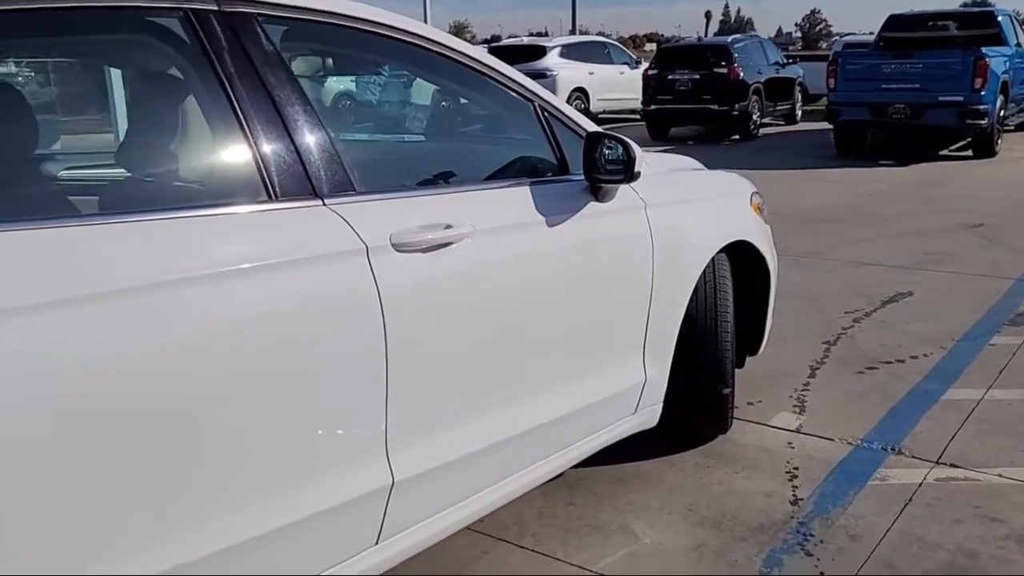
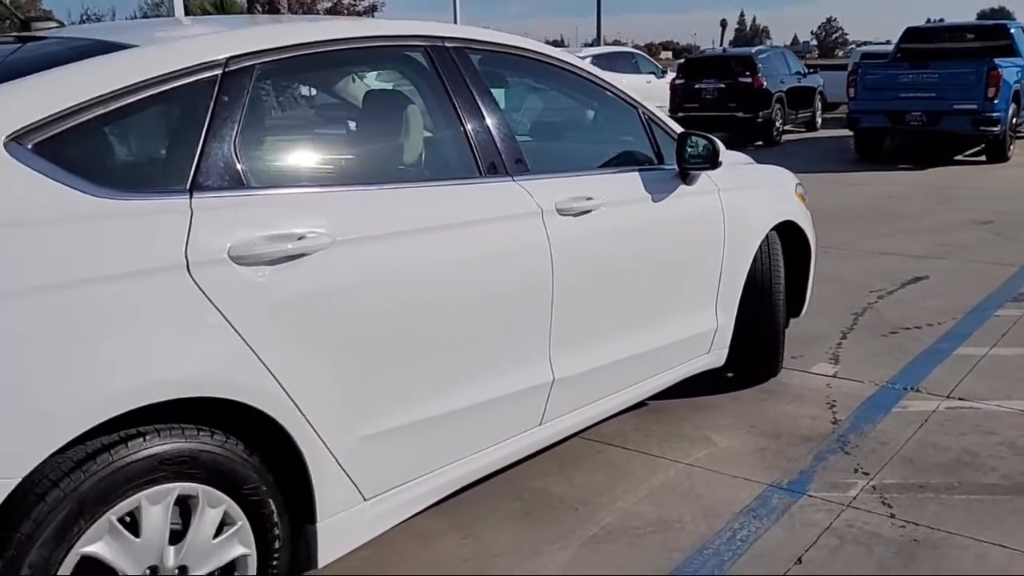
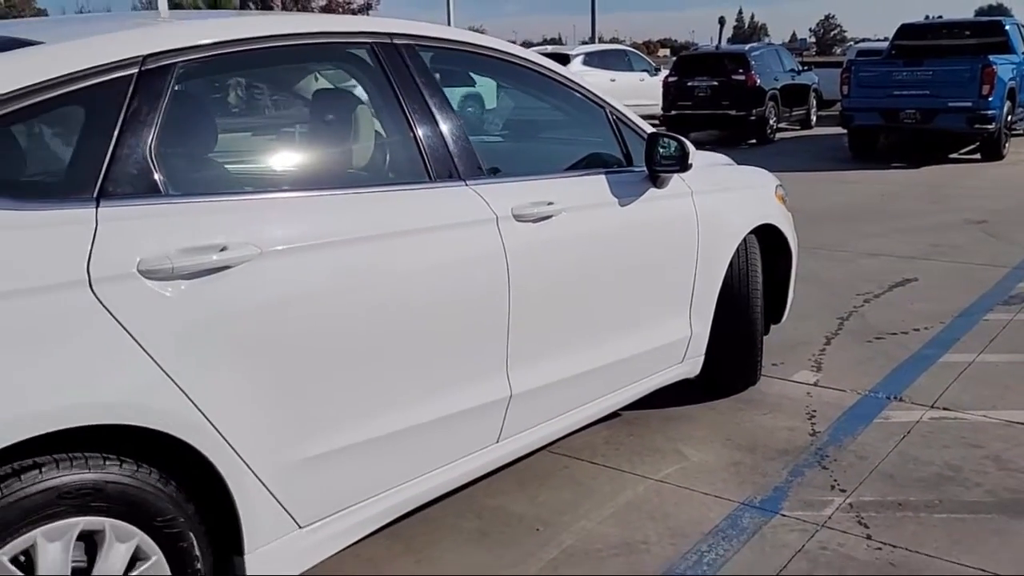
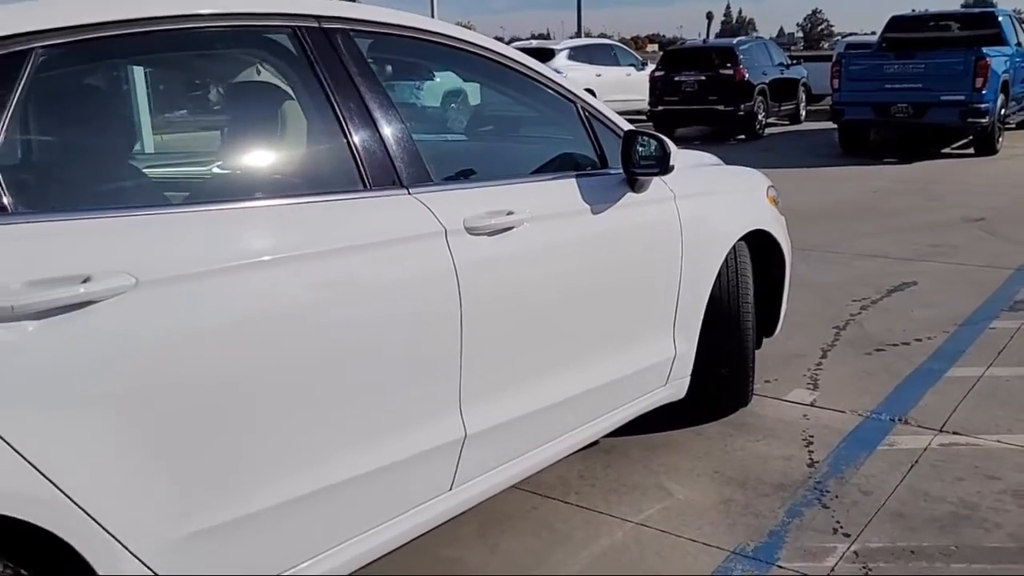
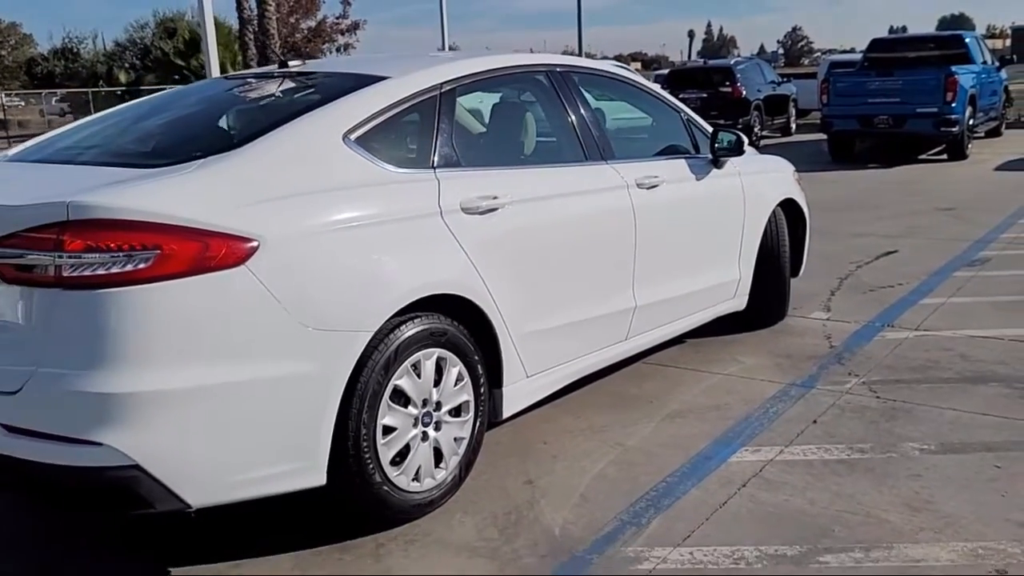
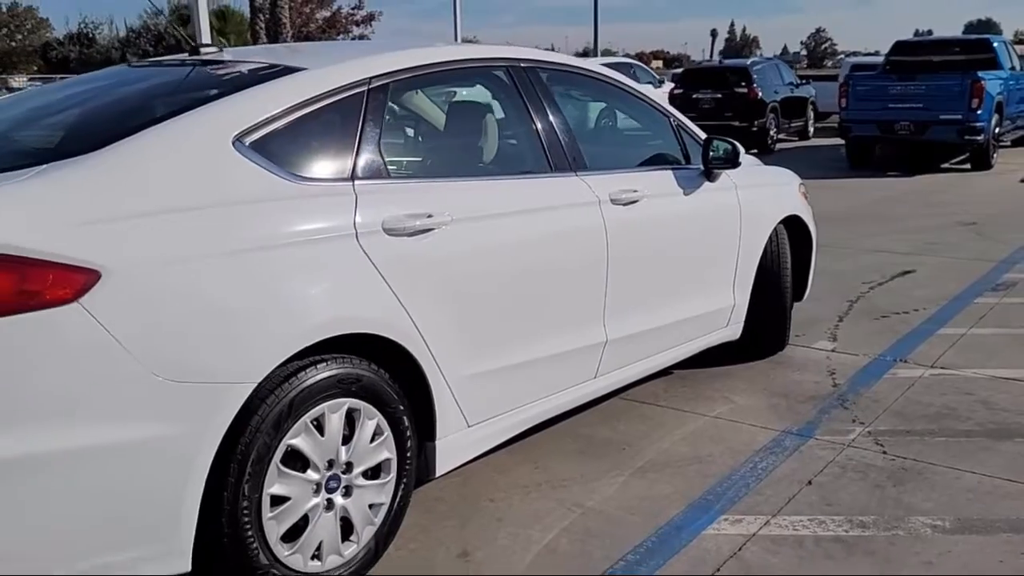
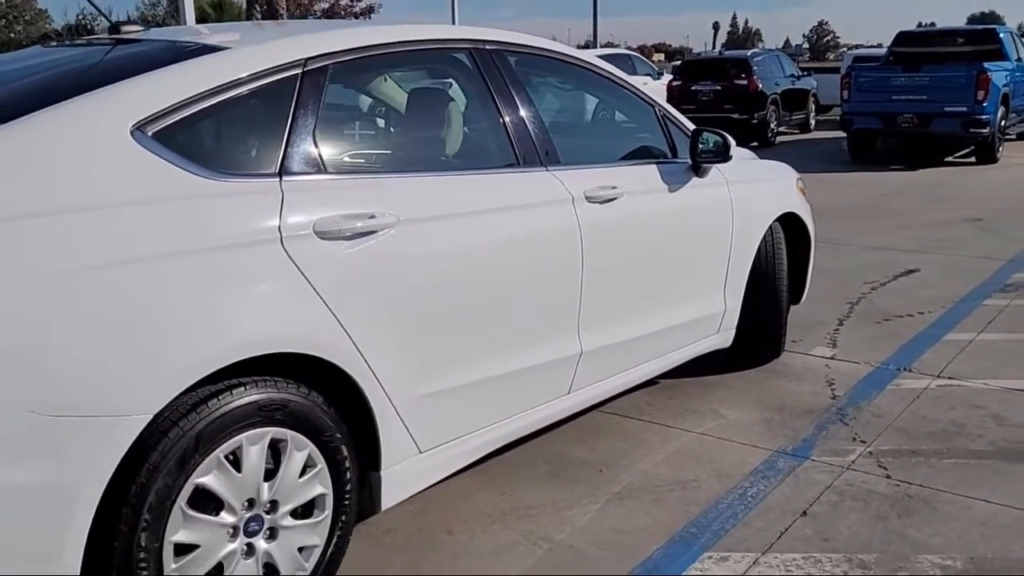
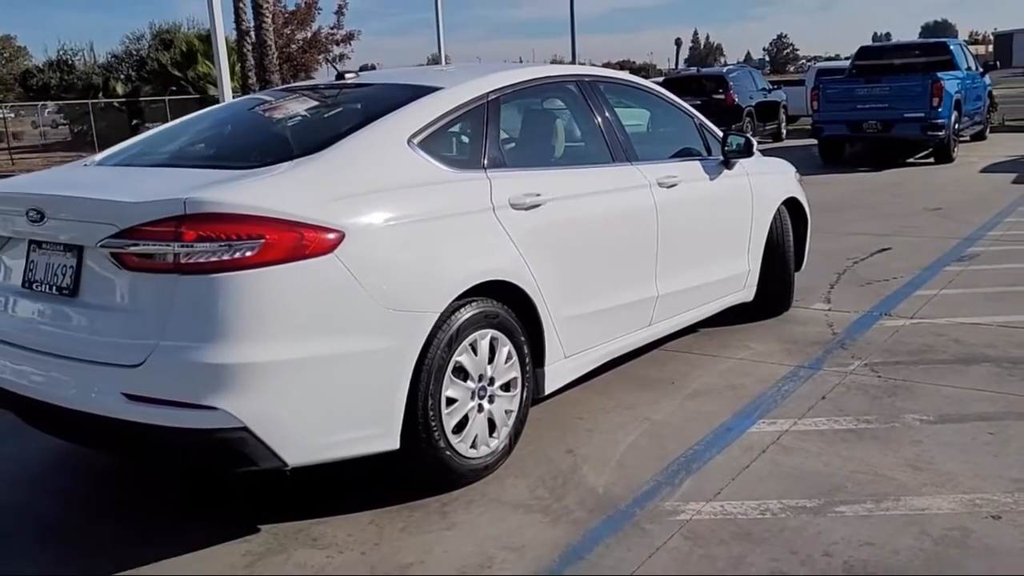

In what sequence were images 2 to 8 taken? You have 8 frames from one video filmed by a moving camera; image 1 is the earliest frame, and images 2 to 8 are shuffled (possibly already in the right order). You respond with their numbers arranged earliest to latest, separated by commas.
4, 3, 2, 7, 6, 5, 8
